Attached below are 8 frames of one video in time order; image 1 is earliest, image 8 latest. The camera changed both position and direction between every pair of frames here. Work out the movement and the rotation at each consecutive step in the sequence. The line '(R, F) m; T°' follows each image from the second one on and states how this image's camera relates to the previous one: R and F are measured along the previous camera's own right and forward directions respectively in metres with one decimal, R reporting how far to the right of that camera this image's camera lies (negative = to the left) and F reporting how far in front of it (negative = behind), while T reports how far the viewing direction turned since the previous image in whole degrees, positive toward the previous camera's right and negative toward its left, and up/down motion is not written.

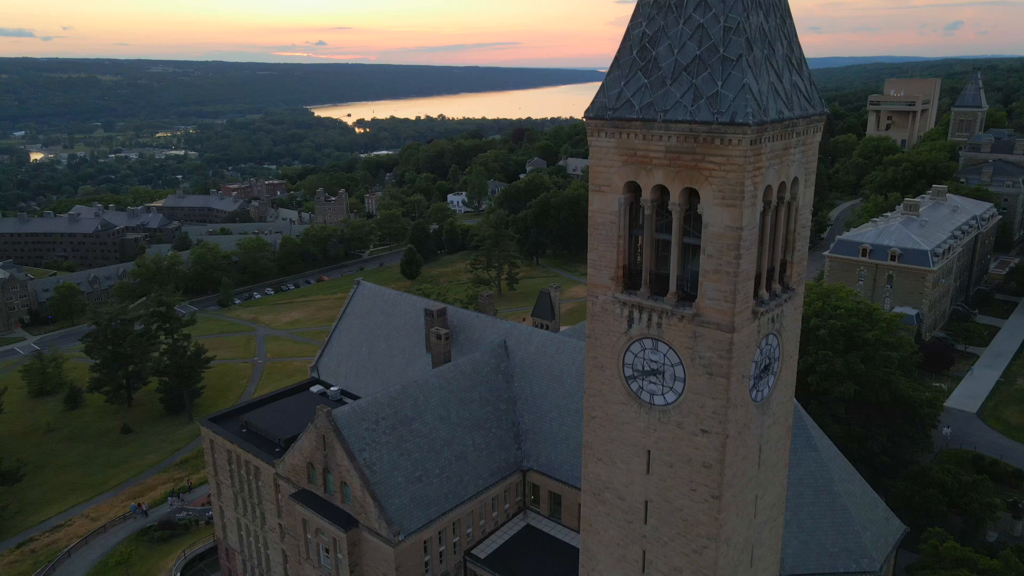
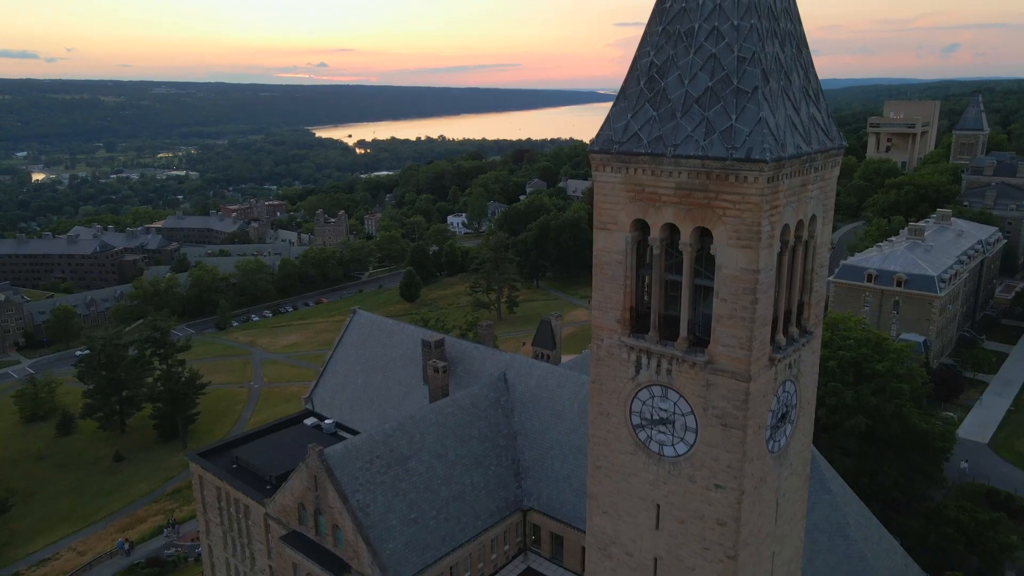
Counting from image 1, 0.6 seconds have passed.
(0.0, +0.7) m; 0°
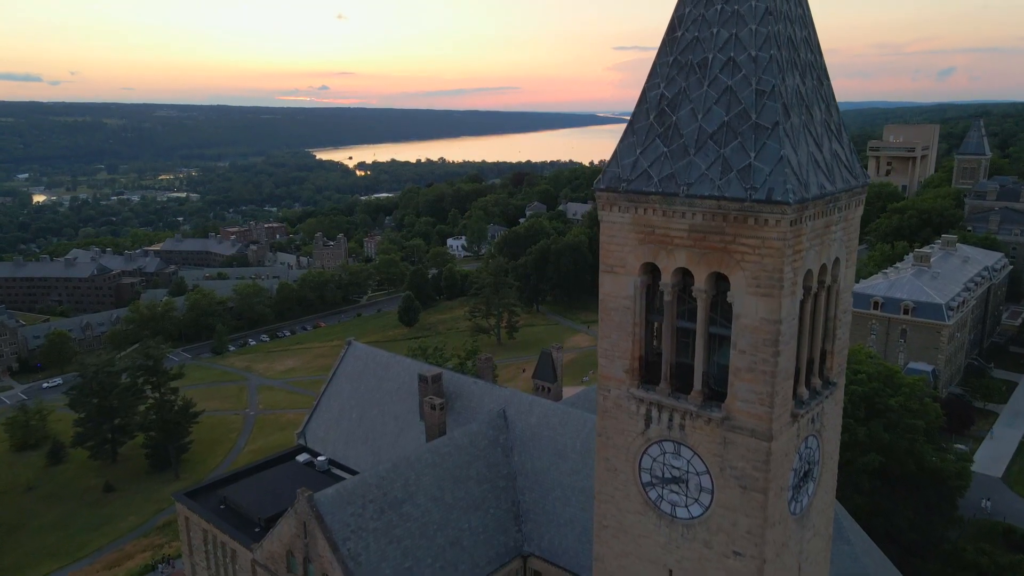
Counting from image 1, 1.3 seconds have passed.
(0.0, +0.8) m; 0°
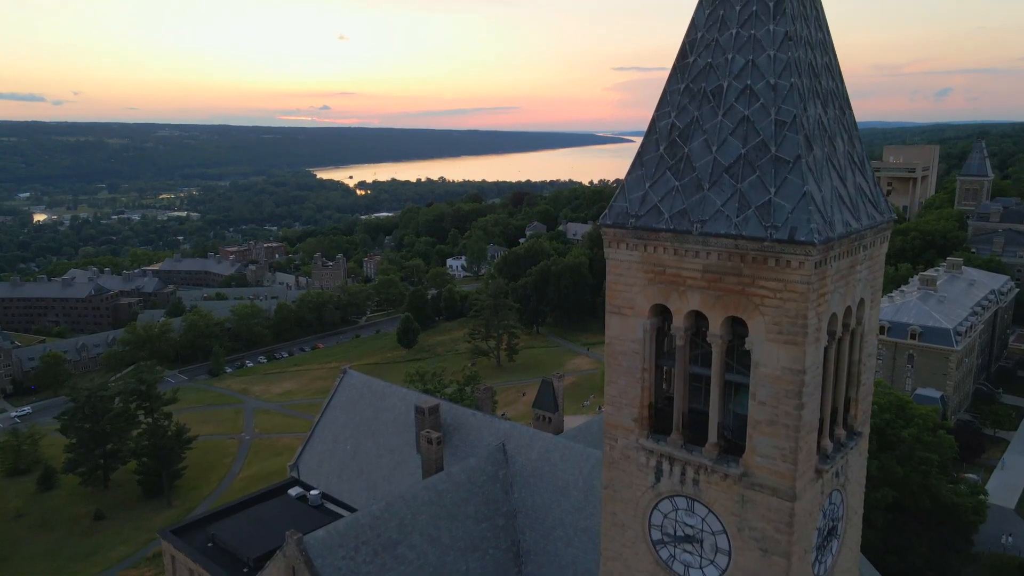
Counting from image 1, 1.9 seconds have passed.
(0.0, +0.7) m; 0°
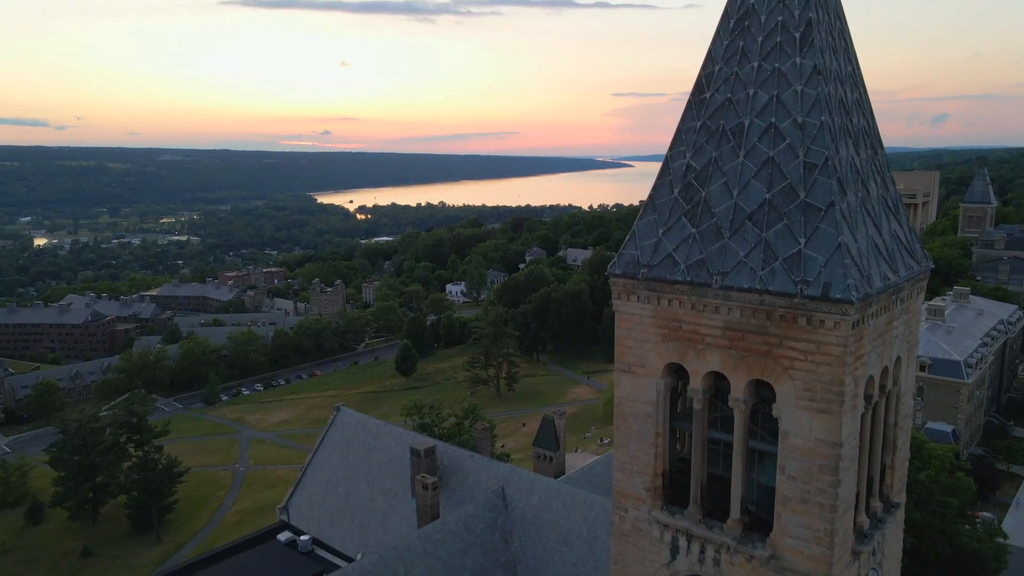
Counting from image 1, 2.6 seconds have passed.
(0.0, +0.9) m; 0°
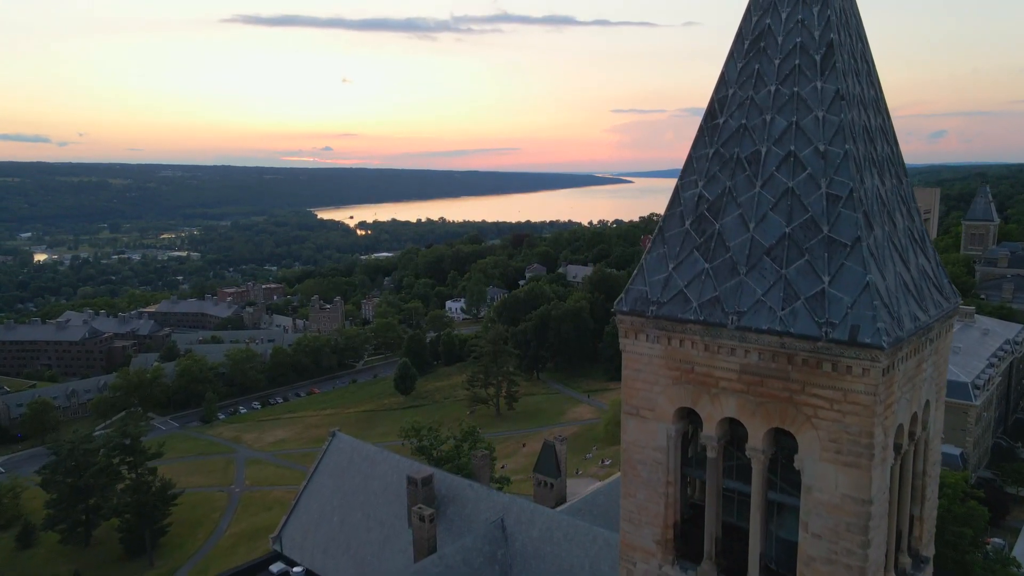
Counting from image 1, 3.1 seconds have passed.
(0.0, +0.6) m; 0°
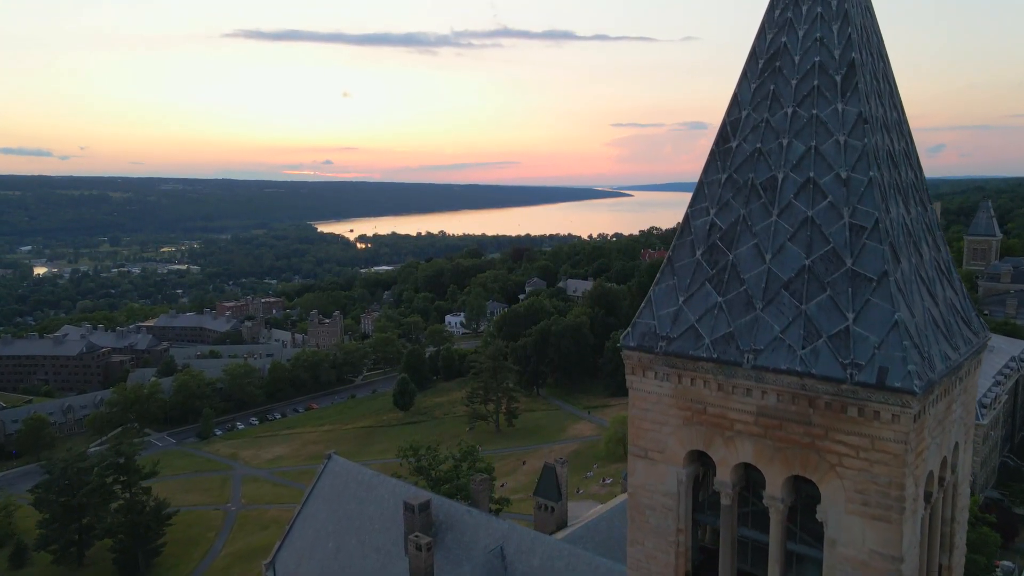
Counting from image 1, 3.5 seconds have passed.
(0.0, +0.5) m; 0°
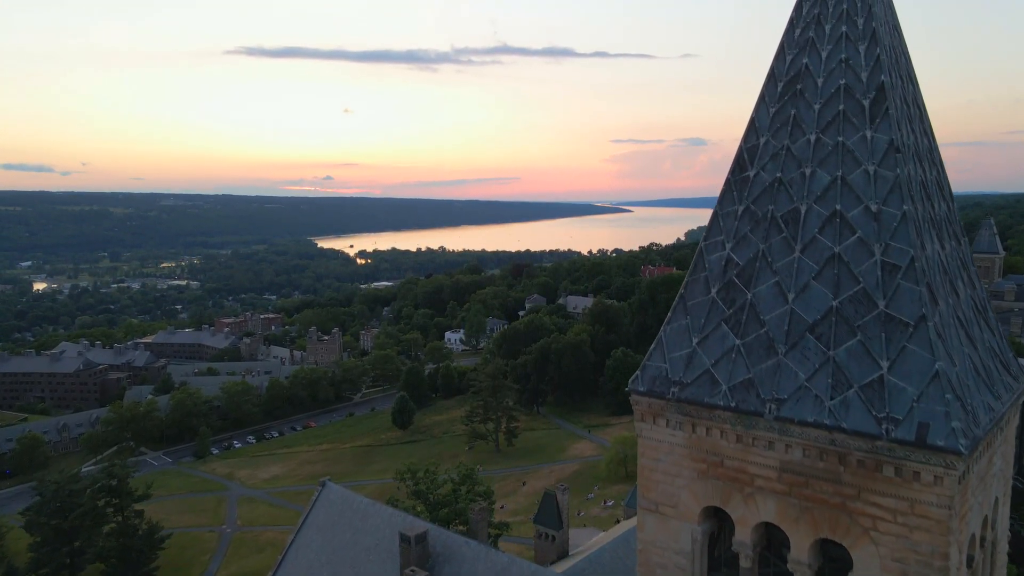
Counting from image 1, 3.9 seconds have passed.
(0.0, +0.6) m; 0°
